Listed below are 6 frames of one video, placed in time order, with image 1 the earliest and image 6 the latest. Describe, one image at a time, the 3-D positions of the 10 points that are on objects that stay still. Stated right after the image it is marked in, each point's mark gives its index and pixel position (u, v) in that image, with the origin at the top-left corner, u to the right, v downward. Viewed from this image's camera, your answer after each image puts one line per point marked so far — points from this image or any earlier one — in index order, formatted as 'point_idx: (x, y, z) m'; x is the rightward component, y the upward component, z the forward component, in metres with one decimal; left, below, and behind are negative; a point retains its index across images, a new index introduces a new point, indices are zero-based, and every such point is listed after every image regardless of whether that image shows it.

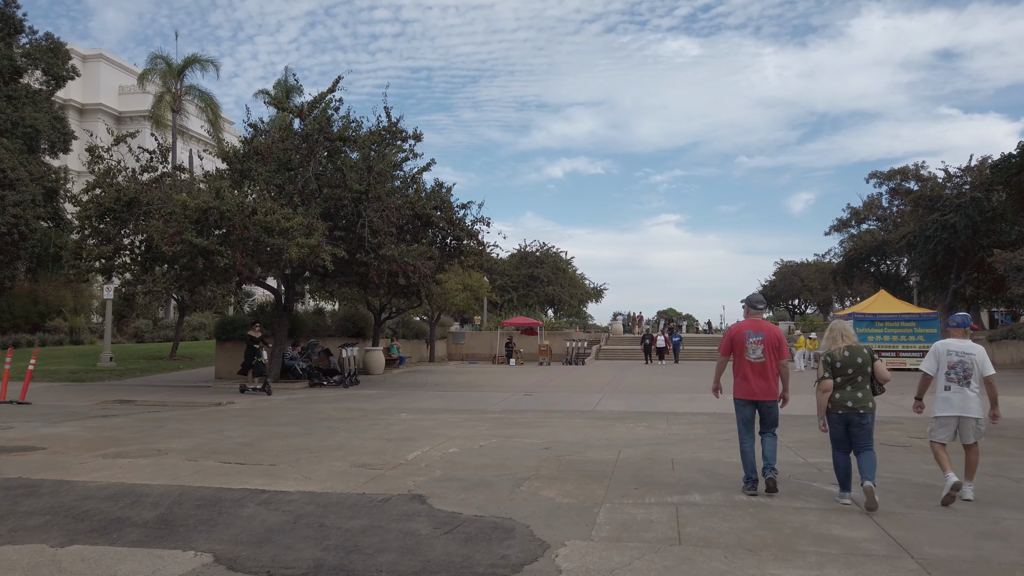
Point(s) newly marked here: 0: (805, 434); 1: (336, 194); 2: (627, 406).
0: (+4.6, -2.3, +11.7) m
1: (-4.5, +2.4, +18.9) m
2: (+2.5, -2.5, +16.0) m
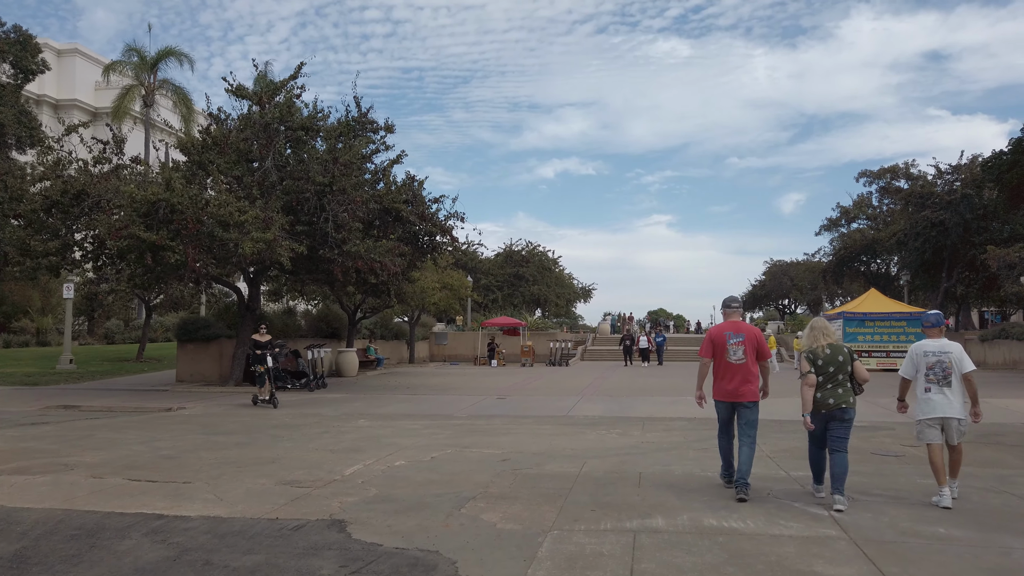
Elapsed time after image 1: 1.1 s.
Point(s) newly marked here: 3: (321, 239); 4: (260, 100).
0: (+4.0, -2.2, +10.7) m
1: (-5.1, +2.5, +17.9) m
2: (+1.8, -2.5, +15.0) m
3: (-4.7, +1.2, +18.3) m
4: (-6.2, +4.6, +18.3) m
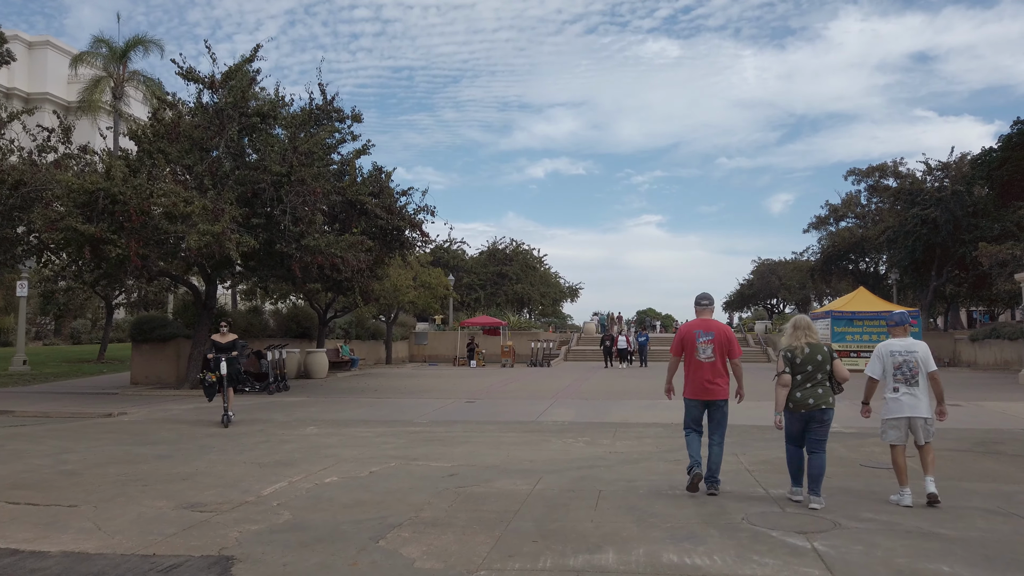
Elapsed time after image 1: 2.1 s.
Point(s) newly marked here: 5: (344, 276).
0: (+3.4, -2.2, +9.8) m
1: (-5.8, +2.5, +16.8) m
2: (+1.2, -2.4, +14.0) m
3: (-5.4, +1.3, +17.2) m
4: (-6.9, +4.7, +17.1) m
5: (-4.2, +0.3, +18.6) m
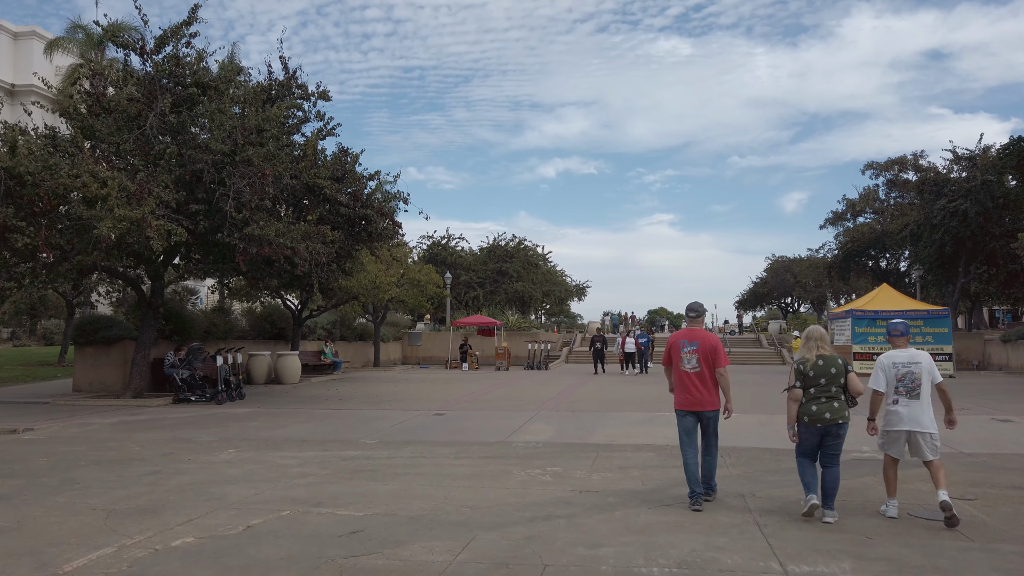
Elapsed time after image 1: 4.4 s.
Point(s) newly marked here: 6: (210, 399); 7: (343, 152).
0: (+2.8, -2.1, +7.5) m
1: (-6.3, +2.6, +14.6) m
2: (+0.6, -2.3, +11.8) m
3: (-5.9, +1.4, +15.1) m
4: (-7.4, +4.7, +15.1) m
5: (-4.6, +0.4, +16.4) m
6: (-7.3, -2.7, +18.1) m
7: (-4.0, +3.3, +17.8) m
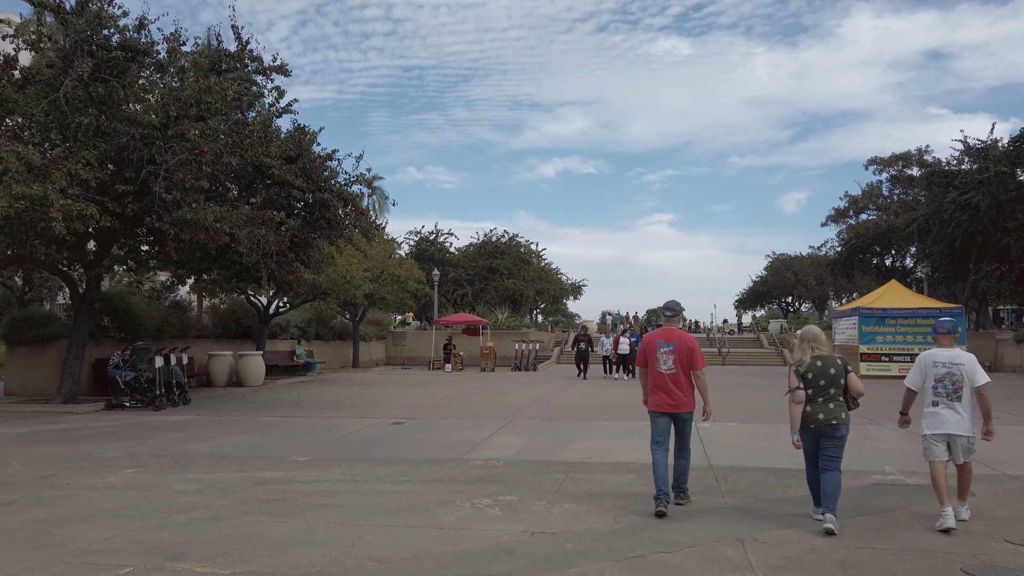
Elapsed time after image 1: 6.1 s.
0: (+2.2, -2.0, +5.8) m
1: (-6.9, +2.8, +12.9) m
2: (+0.1, -2.2, +10.1) m
3: (-6.4, +1.5, +13.3) m
4: (-7.9, +4.9, +13.3) m
5: (-5.2, +0.5, +14.7) m
6: (-7.9, -2.5, +16.4) m
7: (-4.6, +3.4, +16.1) m
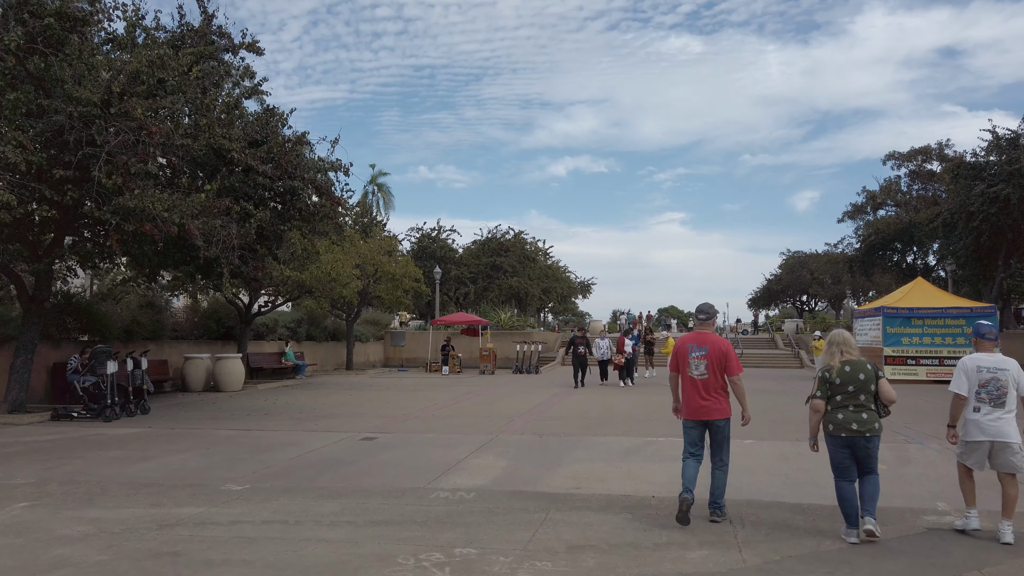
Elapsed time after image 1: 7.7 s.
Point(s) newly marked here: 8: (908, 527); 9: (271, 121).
0: (+1.9, -1.9, +4.2) m
1: (-7.1, +2.8, +11.5) m
2: (-0.2, -2.1, +8.6) m
3: (-6.6, +1.5, +11.9) m
4: (-8.1, +4.9, +11.9) m
5: (-5.4, +0.6, +13.2) m
6: (-8.0, -2.5, +14.9) m
7: (-4.8, +3.4, +14.6) m
8: (+3.4, -2.1, +6.4) m
9: (-4.6, +3.2, +14.4) m
